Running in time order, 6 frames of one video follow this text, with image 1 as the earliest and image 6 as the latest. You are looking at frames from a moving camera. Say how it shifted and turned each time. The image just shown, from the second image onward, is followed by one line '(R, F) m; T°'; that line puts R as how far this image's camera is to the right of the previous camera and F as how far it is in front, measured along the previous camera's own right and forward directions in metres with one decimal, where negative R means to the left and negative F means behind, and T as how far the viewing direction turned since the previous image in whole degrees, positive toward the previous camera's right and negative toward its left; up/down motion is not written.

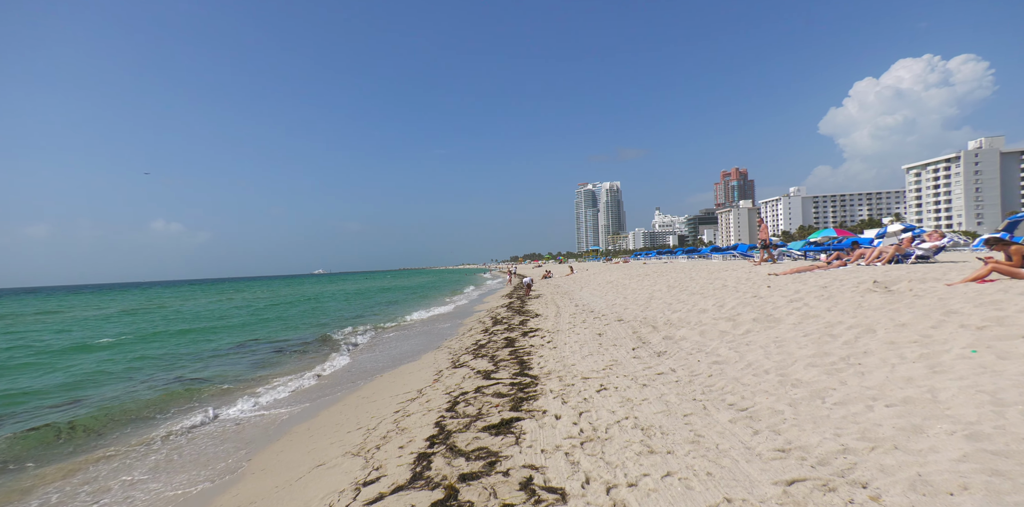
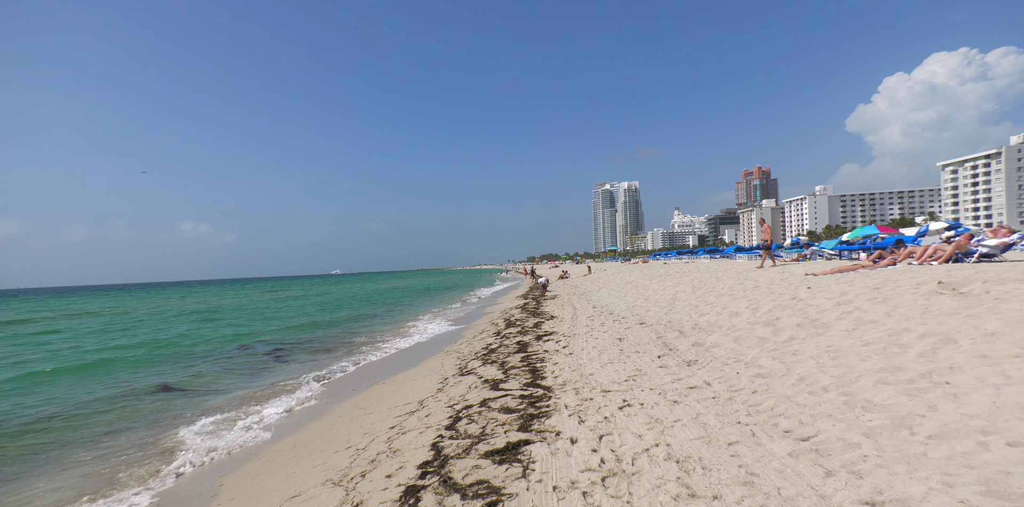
(+0.1, +0.9) m; -2°
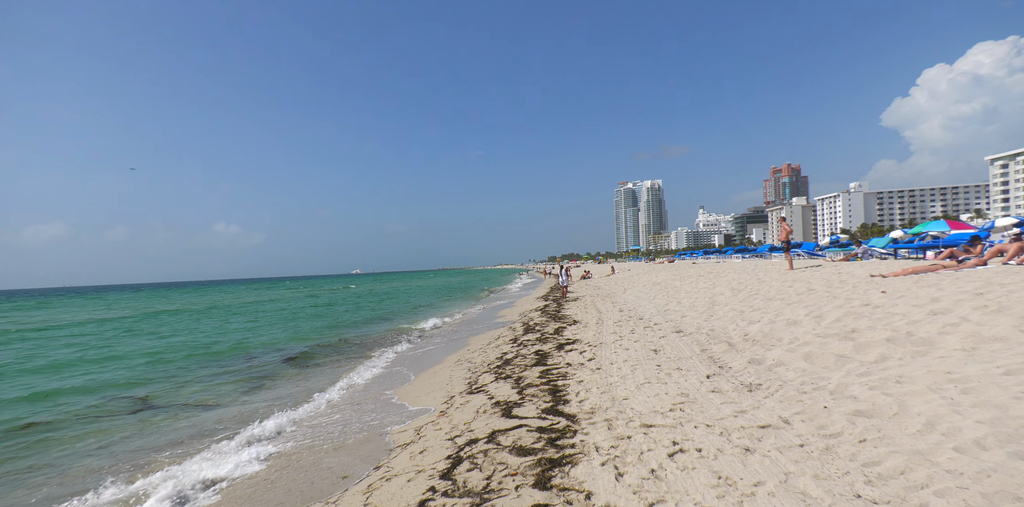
(+0.1, +1.4) m; -2°
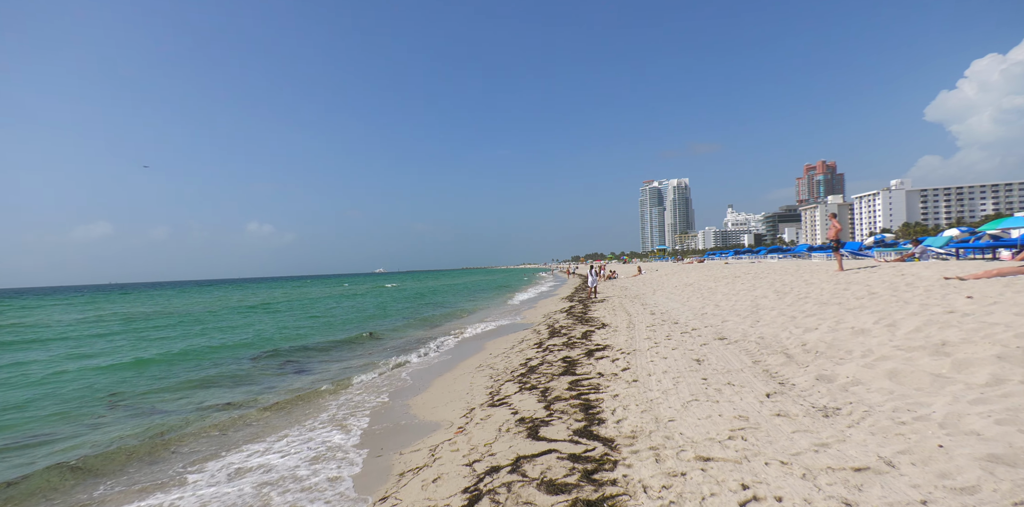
(-0.1, +0.8) m; -3°
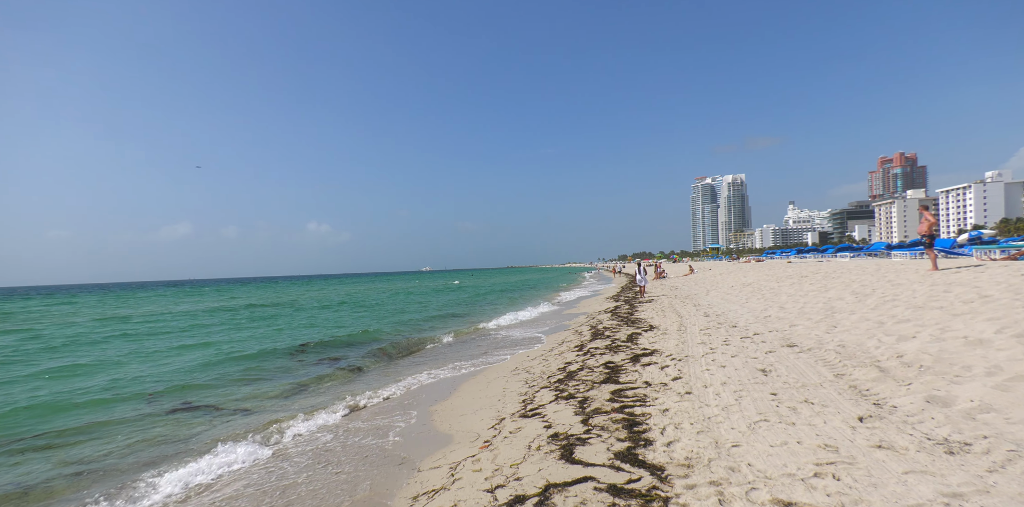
(+0.2, +0.8) m; -6°
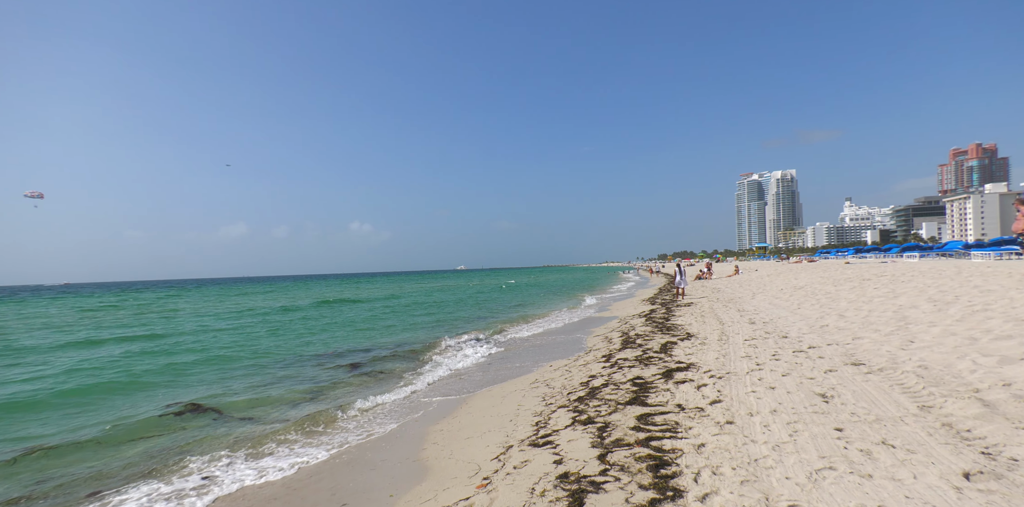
(+0.4, +0.9) m; -5°
